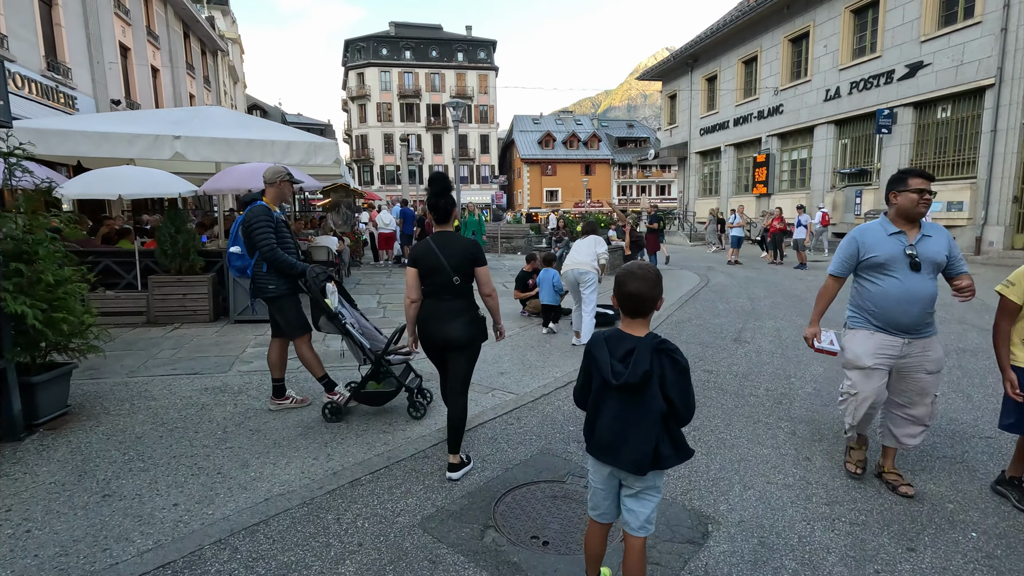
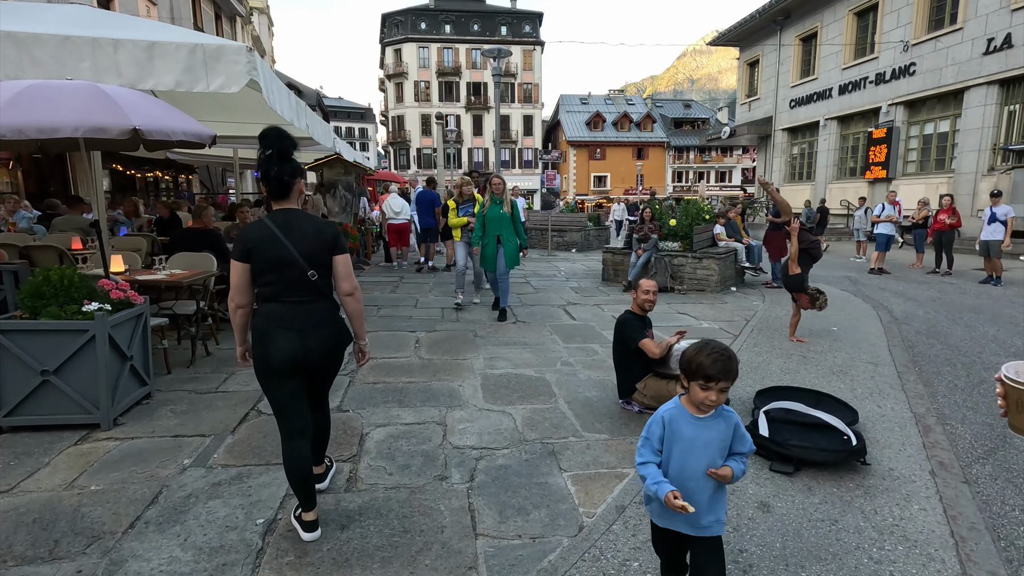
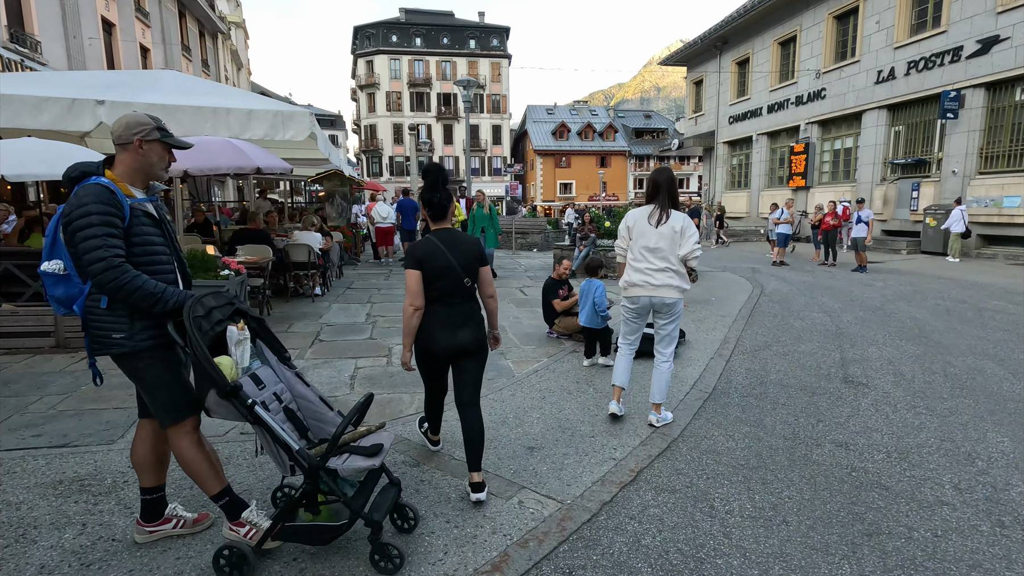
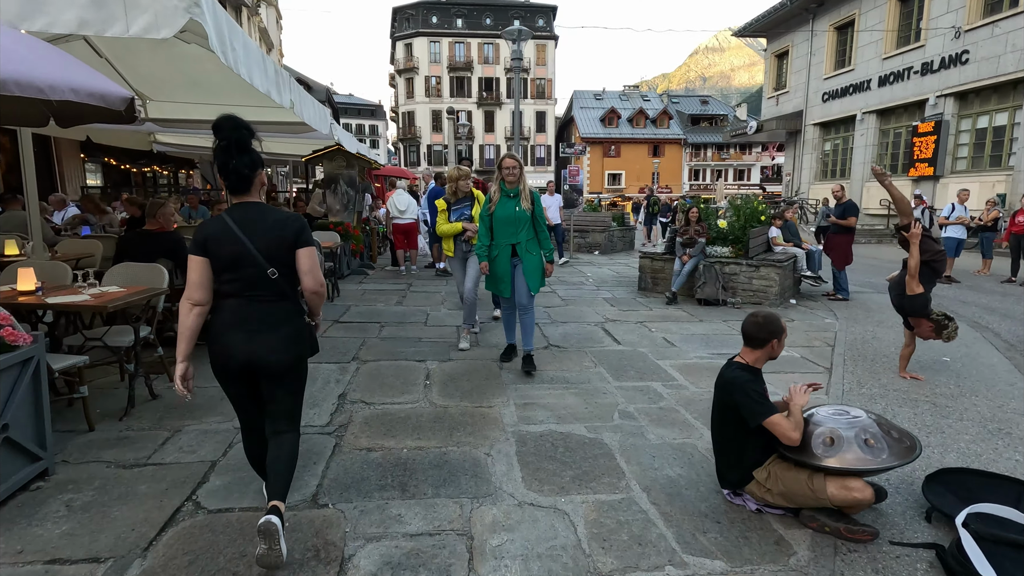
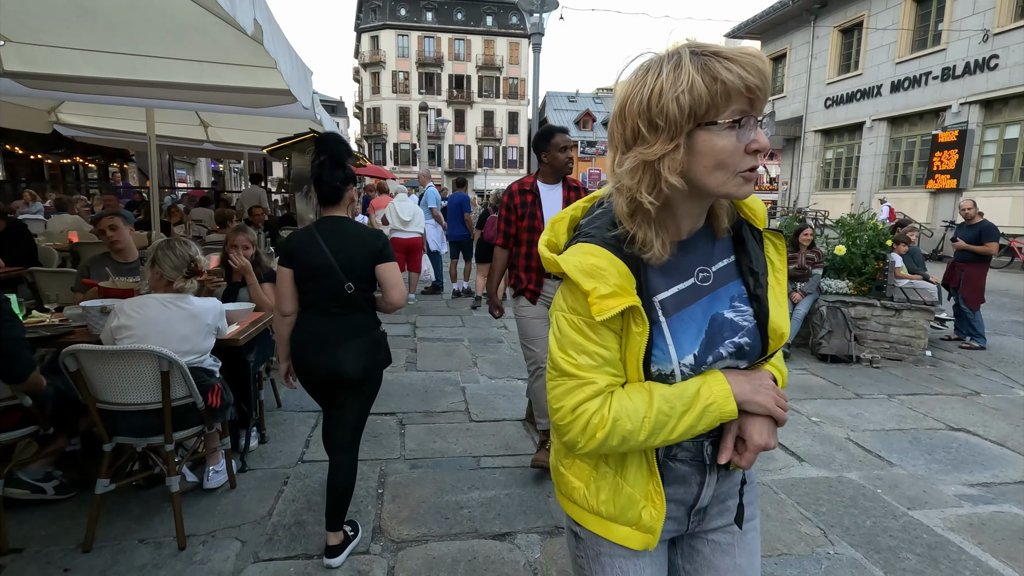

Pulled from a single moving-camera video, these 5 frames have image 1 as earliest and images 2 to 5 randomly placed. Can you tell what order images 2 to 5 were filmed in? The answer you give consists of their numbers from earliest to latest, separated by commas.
3, 2, 4, 5
